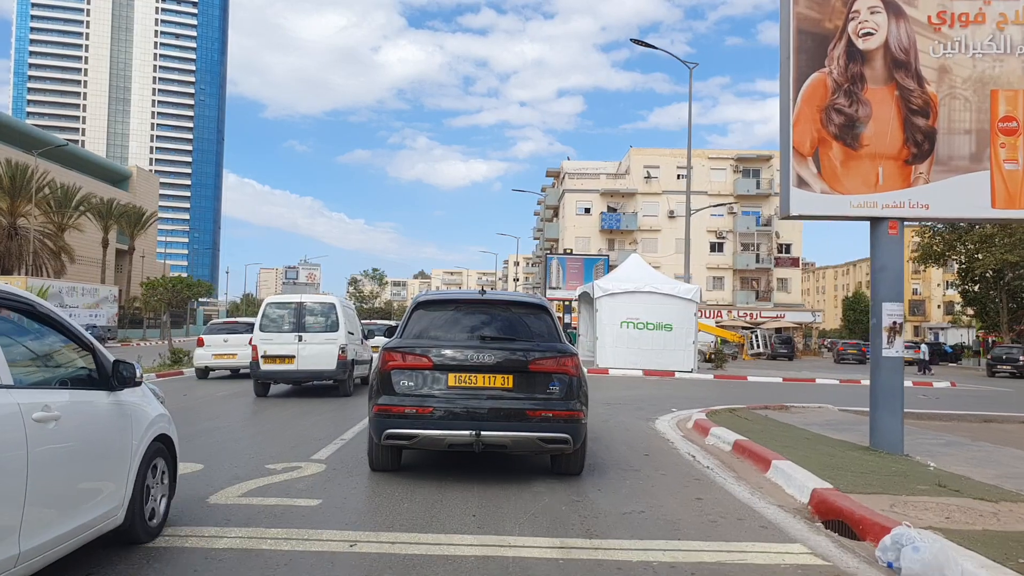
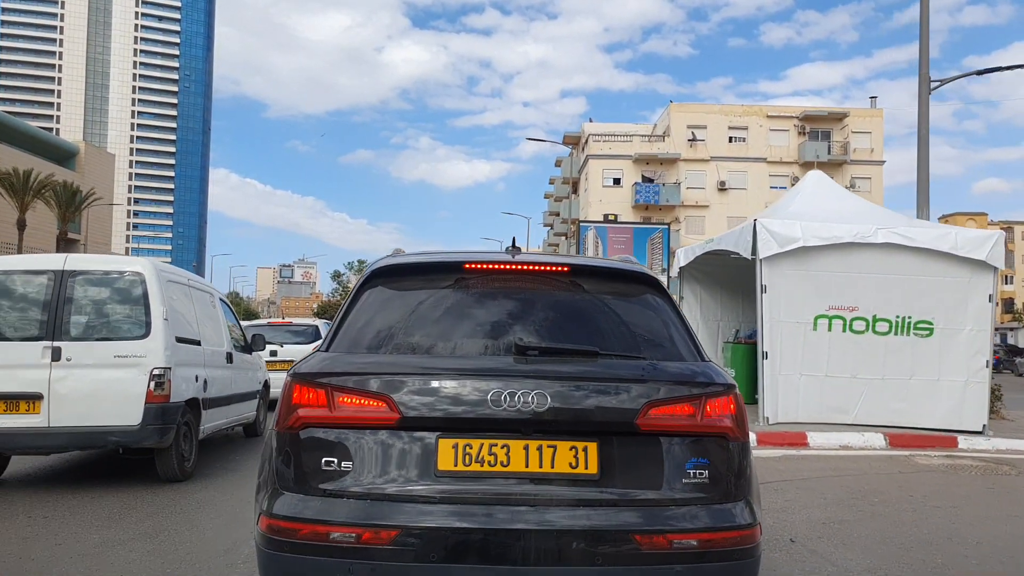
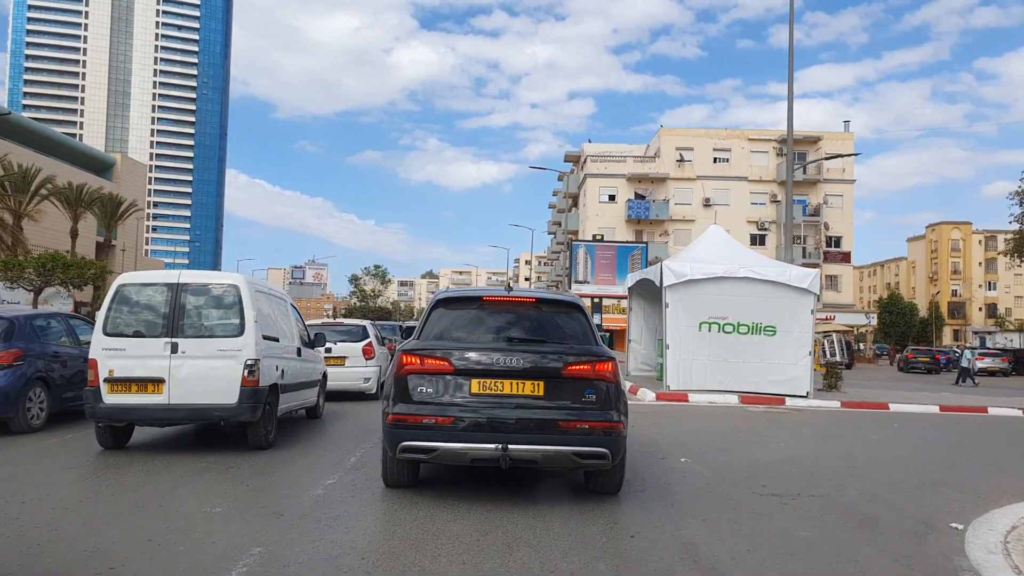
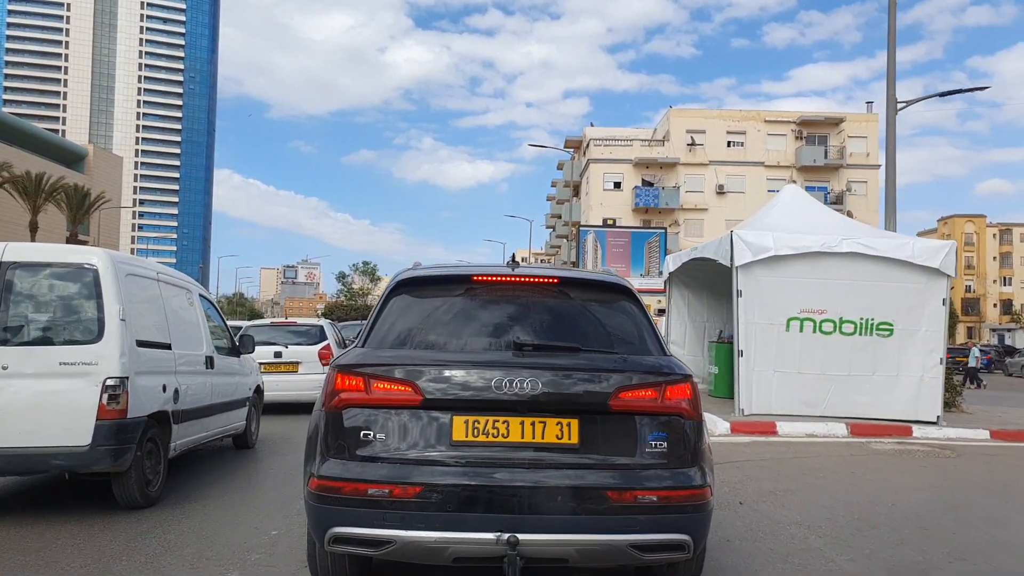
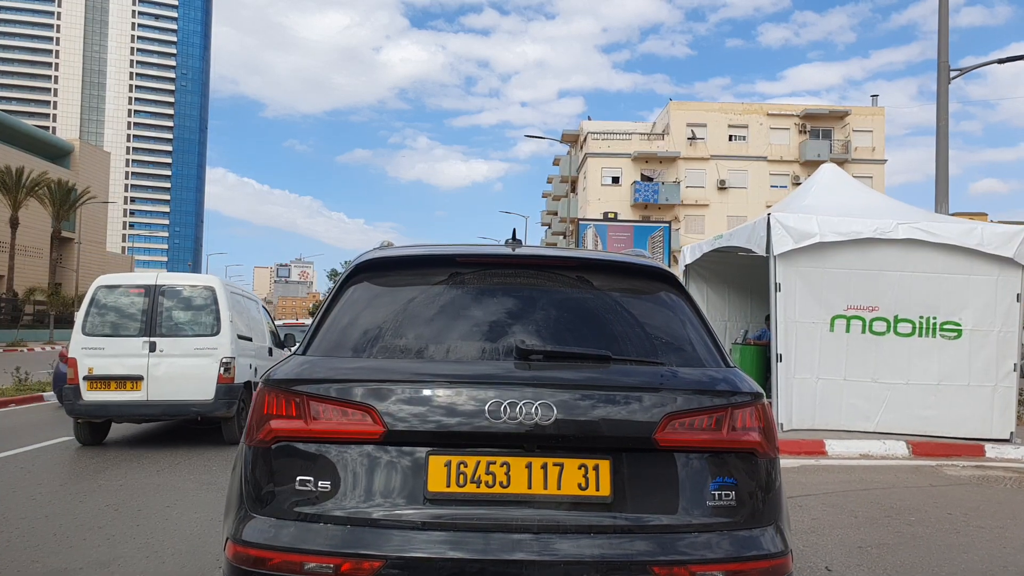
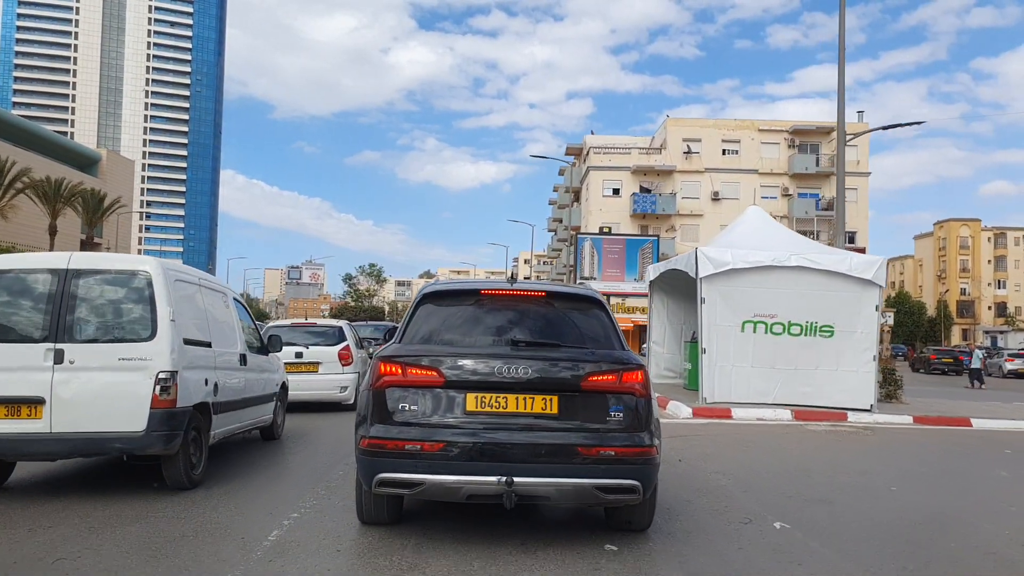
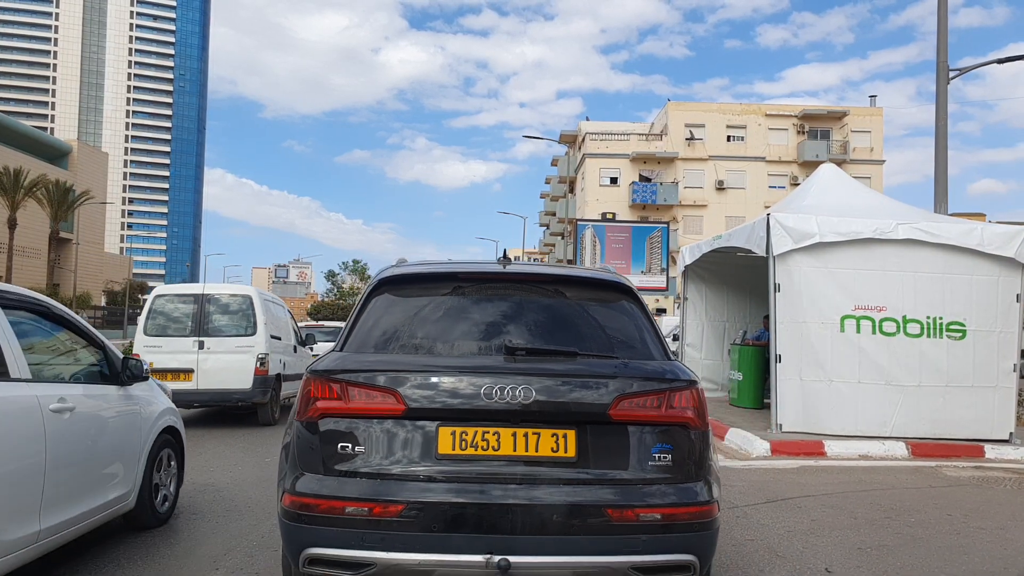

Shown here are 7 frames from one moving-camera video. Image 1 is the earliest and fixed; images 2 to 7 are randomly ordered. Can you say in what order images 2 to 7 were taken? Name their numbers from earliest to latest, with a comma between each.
3, 6, 4, 2, 5, 7
